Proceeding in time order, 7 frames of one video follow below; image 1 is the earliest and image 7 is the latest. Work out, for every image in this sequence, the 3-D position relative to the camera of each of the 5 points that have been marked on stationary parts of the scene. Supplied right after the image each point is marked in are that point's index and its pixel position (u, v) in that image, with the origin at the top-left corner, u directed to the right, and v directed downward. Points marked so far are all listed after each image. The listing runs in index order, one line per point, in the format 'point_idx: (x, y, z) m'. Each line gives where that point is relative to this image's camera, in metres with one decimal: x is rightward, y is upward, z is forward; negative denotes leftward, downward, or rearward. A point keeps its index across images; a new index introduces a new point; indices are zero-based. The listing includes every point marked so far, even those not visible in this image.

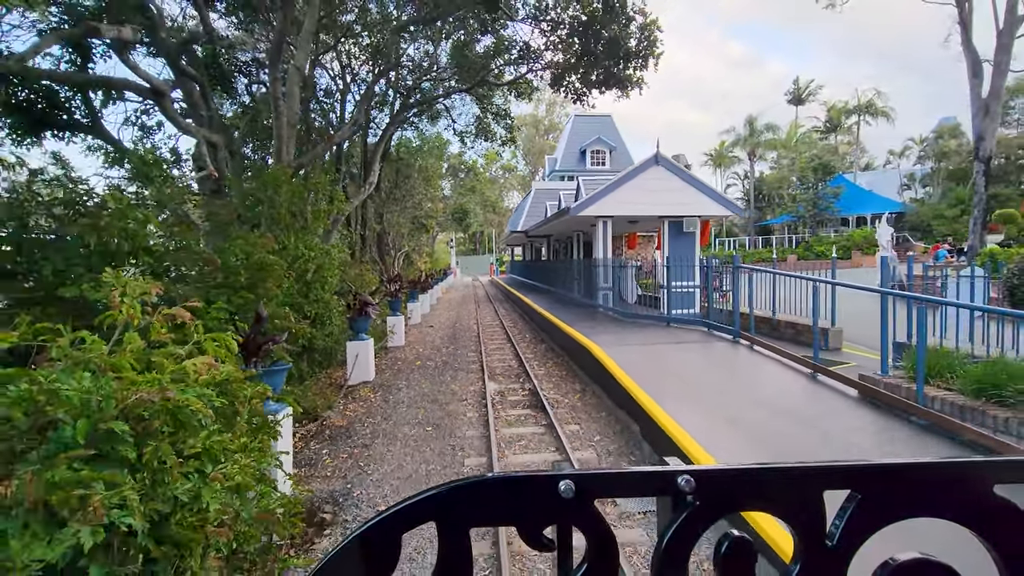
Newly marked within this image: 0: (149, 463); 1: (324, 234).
0: (-1.7, -0.8, +2.4) m
1: (-3.3, +1.0, +9.5) m
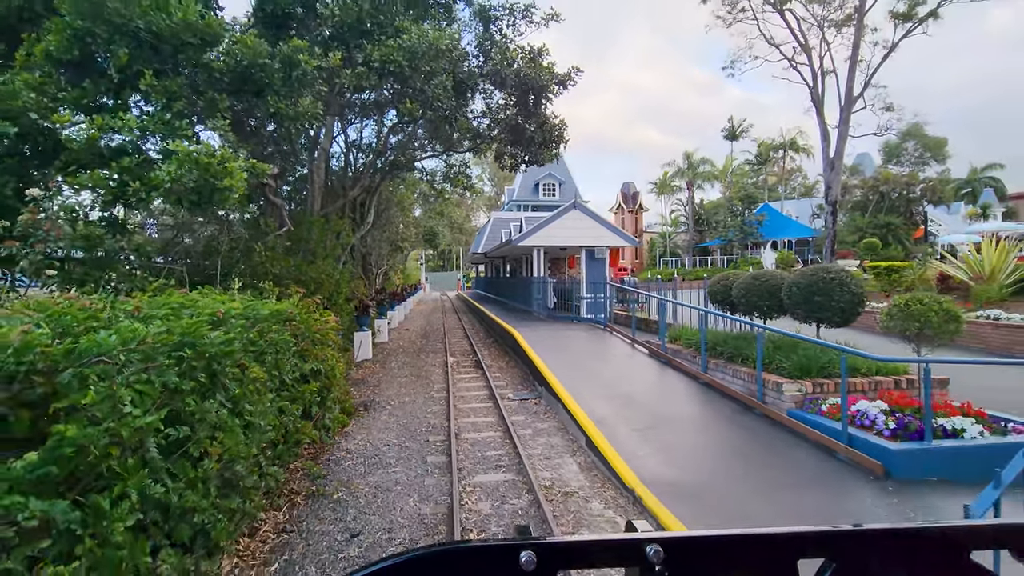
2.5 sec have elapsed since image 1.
0: (-2.4, -0.9, +7.0) m
1: (-4.4, +0.8, +13.9) m
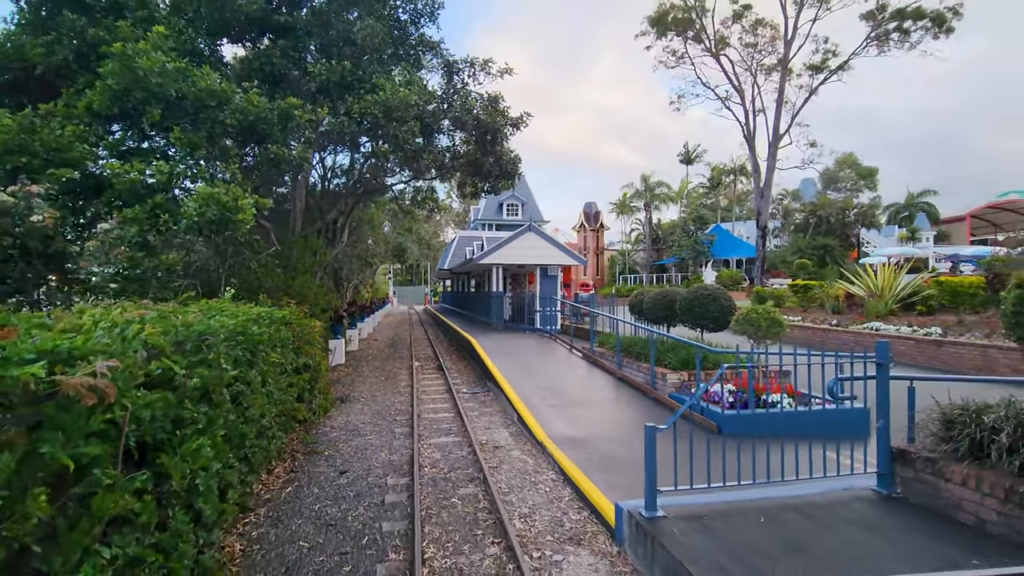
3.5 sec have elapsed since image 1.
0: (-3.2, -1.0, +8.7) m
1: (-5.6, +0.4, +15.6) m
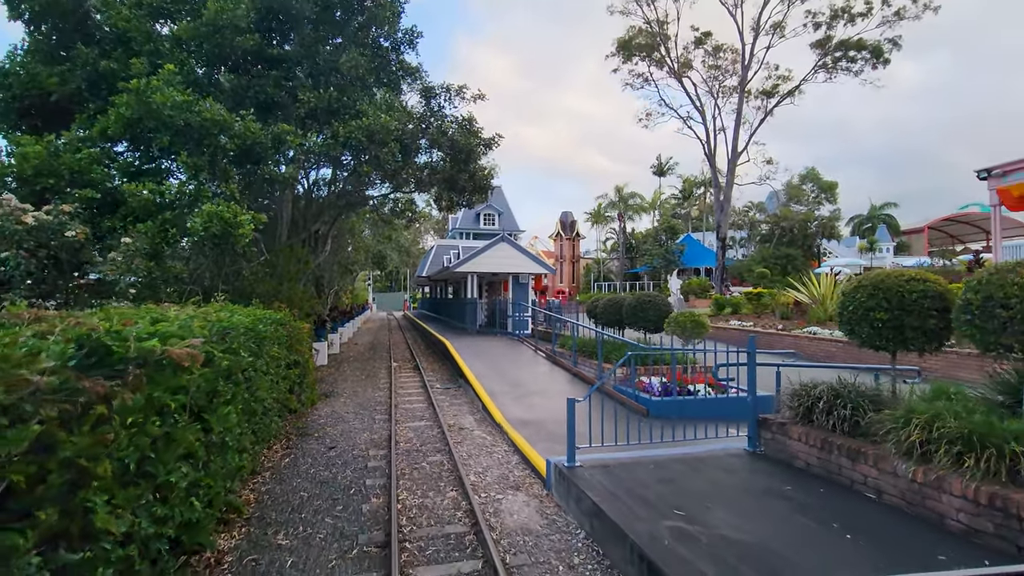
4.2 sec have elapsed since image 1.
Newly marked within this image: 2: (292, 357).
0: (-3.9, -1.1, +9.9) m
1: (-6.5, +0.2, +16.7) m
2: (-3.7, -1.2, +9.2) m
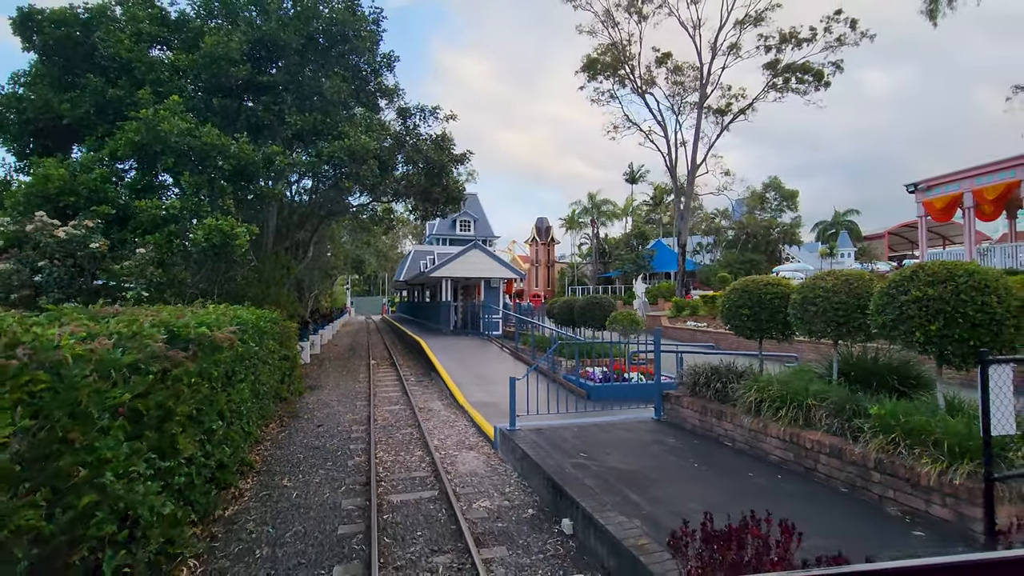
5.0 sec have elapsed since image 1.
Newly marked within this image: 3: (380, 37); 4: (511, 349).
0: (-4.6, -1.2, +11.2) m
1: (-7.5, +0.1, +18.0) m
2: (-4.4, -1.2, +10.6) m
3: (-3.9, +7.4, +16.1) m
4: (0.0, -1.8, +15.6) m
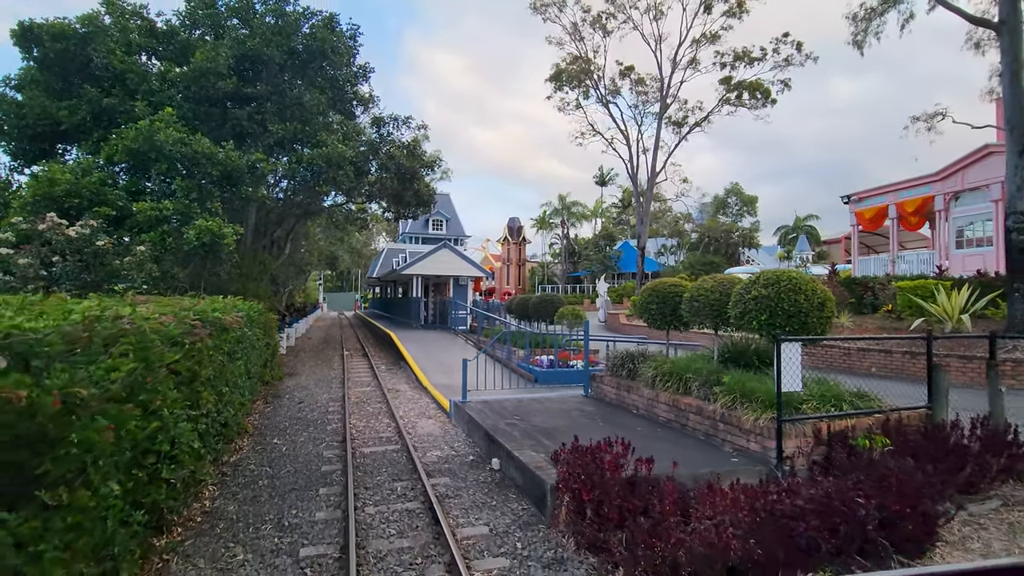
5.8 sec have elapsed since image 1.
0: (-5.5, -1.1, +12.5) m
1: (-8.7, +0.3, +19.1) m
2: (-5.3, -1.1, +11.8) m
3: (-5.0, +7.6, +17.4) m
4: (-1.2, -1.7, +17.0) m
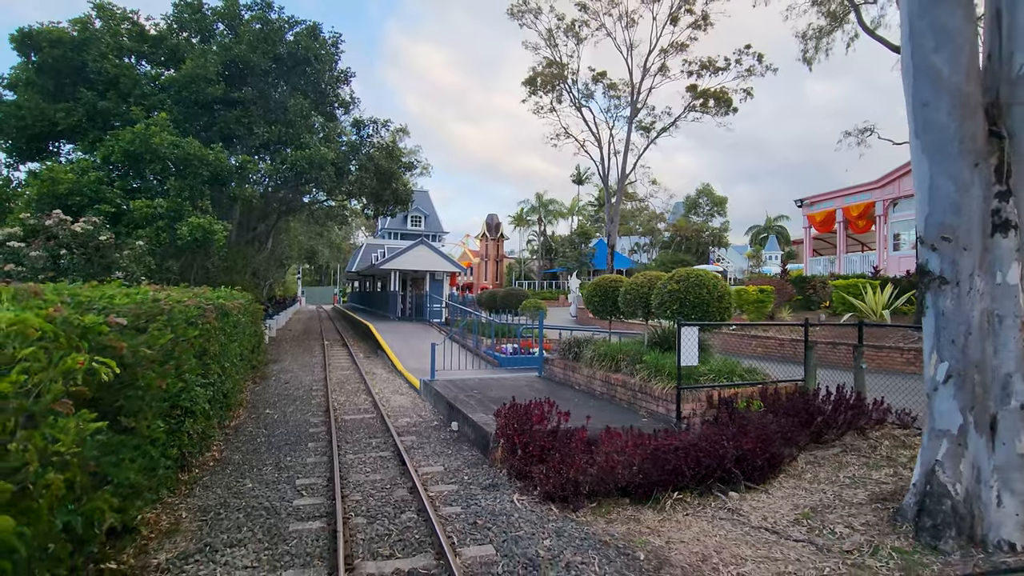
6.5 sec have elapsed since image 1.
0: (-6.3, -0.9, +13.6) m
1: (-9.7, +0.5, +20.0) m
2: (-6.1, -0.9, +12.9) m
3: (-5.9, +7.8, +18.4) m
4: (-2.2, -1.5, +18.3) m
